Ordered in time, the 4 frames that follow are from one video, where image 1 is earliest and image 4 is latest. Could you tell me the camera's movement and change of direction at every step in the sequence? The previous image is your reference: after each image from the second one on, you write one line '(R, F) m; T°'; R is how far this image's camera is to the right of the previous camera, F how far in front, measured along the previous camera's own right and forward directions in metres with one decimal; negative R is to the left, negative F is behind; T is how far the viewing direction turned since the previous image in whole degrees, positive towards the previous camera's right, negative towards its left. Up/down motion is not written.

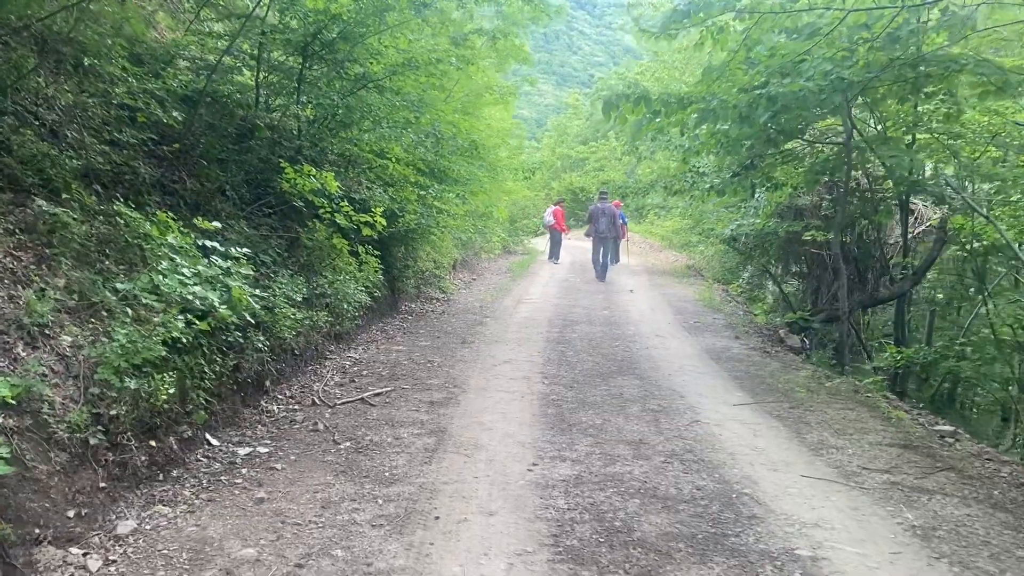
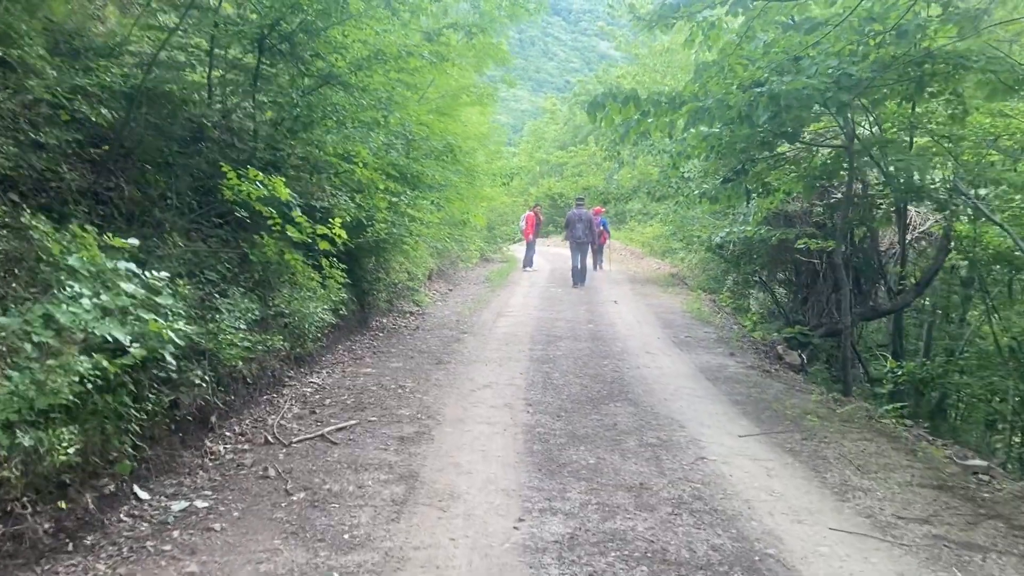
(0.0, +0.8) m; +2°
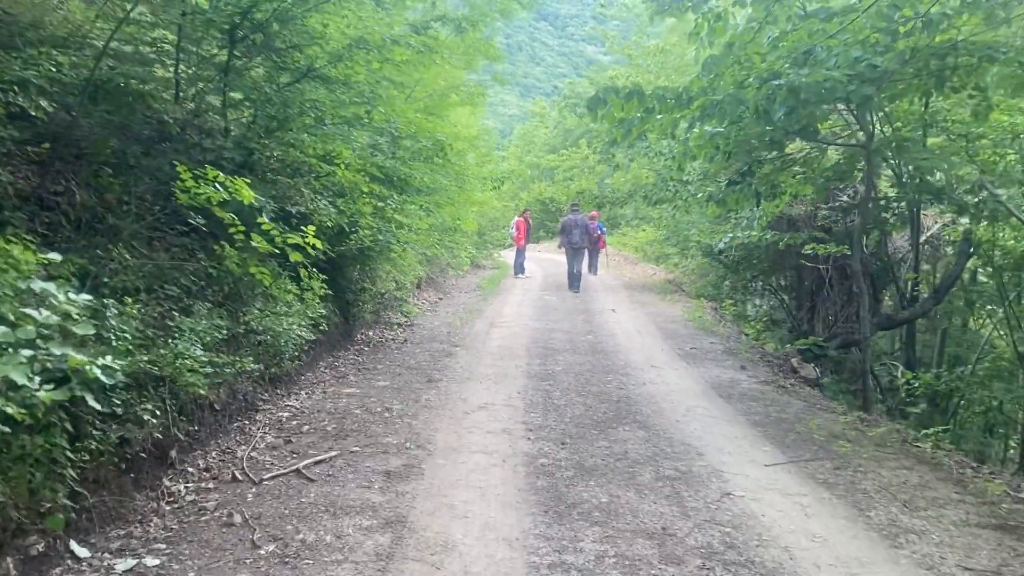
(-0.1, +0.7) m; +1°
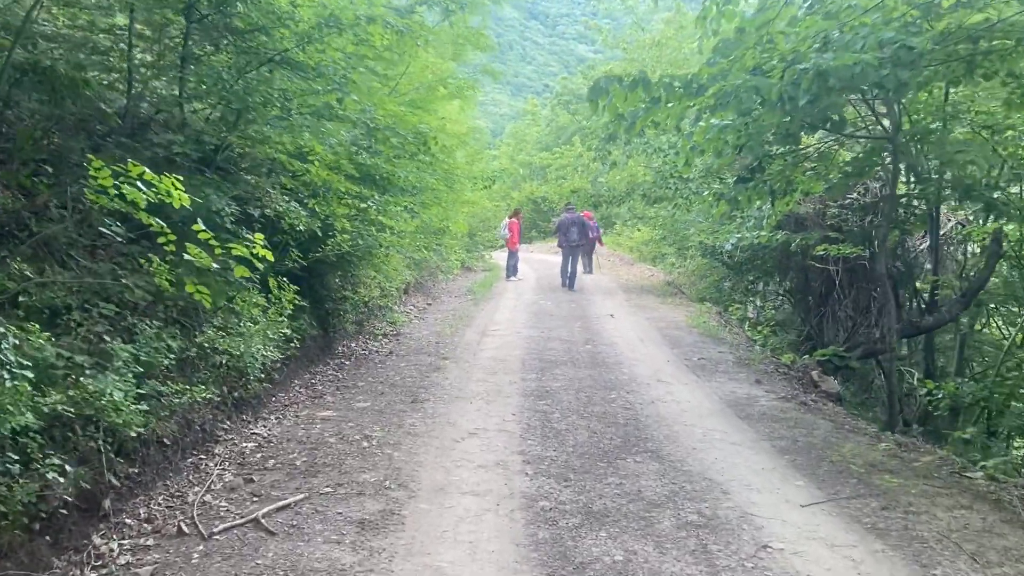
(0.0, +0.8) m; +1°
